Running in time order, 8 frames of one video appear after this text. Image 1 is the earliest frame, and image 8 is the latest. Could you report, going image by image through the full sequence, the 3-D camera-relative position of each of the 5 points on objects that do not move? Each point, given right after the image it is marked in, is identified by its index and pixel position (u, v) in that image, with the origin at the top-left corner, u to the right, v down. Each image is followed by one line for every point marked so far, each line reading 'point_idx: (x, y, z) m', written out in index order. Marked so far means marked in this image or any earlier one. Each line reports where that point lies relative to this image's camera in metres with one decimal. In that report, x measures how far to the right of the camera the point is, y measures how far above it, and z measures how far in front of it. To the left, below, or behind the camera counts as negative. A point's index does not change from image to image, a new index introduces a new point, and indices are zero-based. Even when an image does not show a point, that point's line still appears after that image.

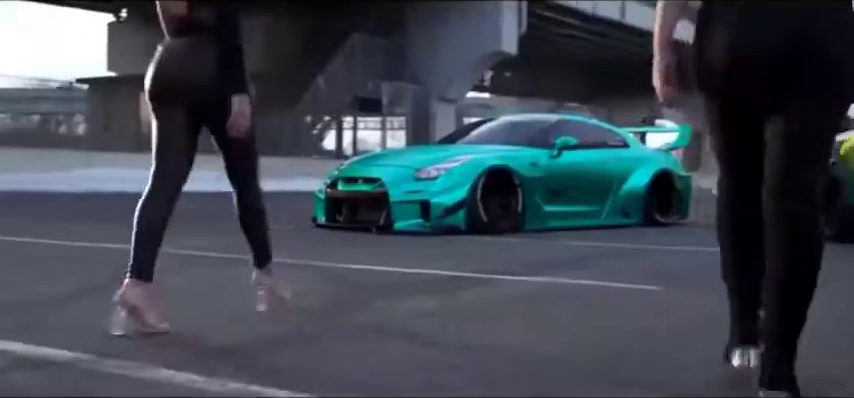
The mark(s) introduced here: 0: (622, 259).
0: (+1.4, -0.4, +8.4) m
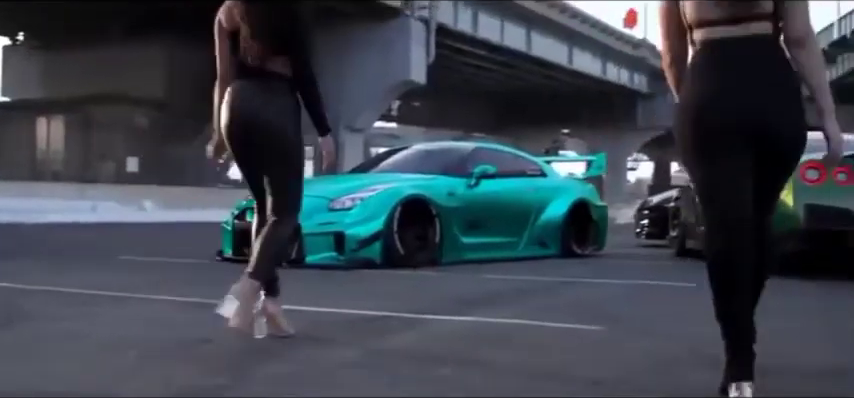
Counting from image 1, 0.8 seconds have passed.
0: (+0.8, -0.7, +8.1) m
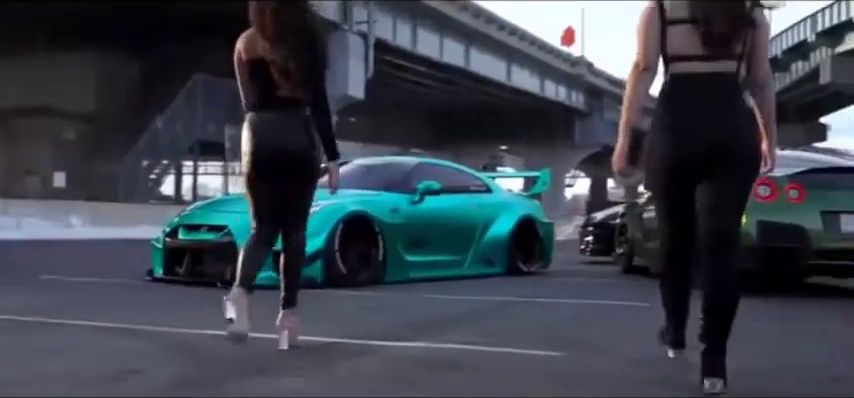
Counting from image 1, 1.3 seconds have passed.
0: (+0.5, -0.8, +7.7) m
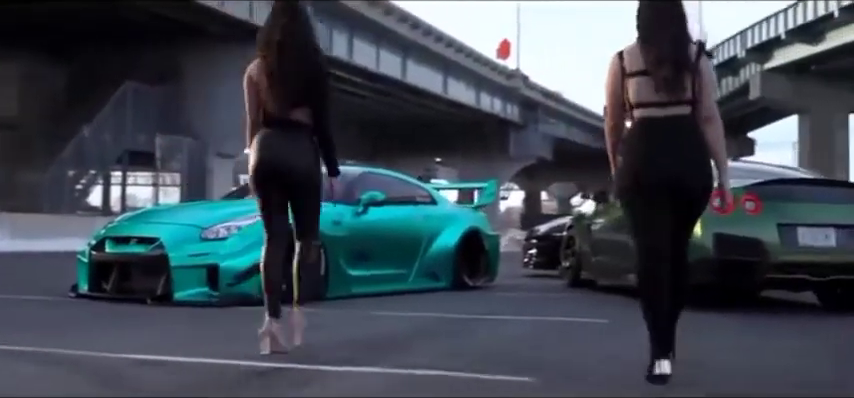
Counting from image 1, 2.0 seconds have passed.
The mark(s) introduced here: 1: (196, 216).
0: (+0.1, -0.8, +7.3) m
1: (-1.7, -0.1, +8.8) m
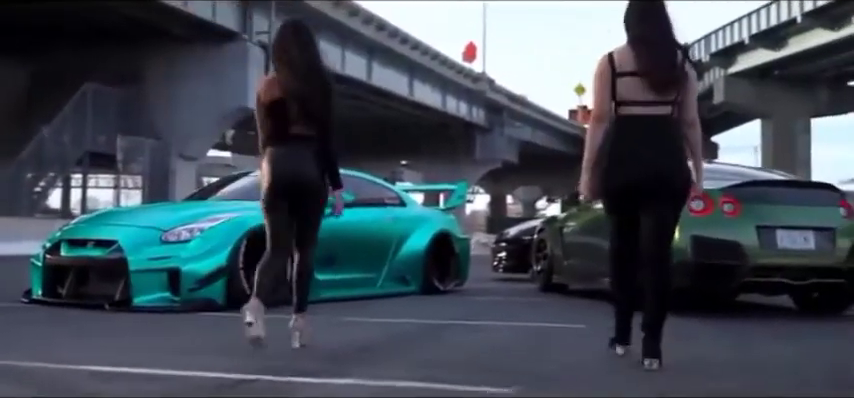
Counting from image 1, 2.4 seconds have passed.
0: (0.0, -0.8, +7.0) m
1: (-1.9, -0.1, +8.4) m
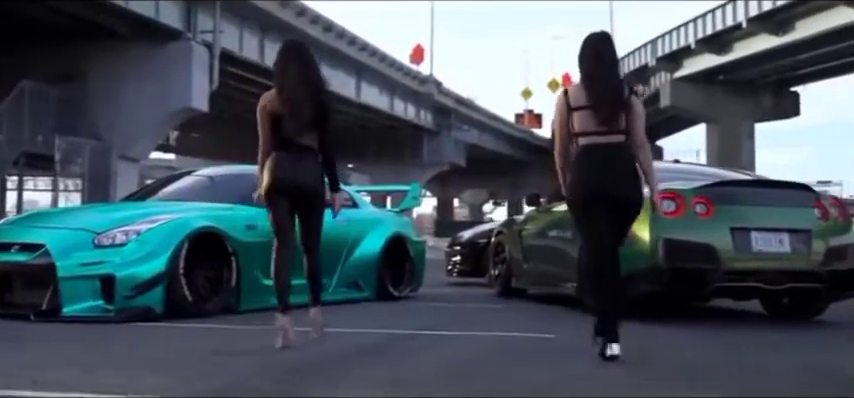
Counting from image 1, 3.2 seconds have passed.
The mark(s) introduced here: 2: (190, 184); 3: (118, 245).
0: (-0.3, -0.8, +6.4) m
1: (-2.2, -0.1, +7.8) m
2: (-1.9, +0.1, +9.5) m
3: (-1.9, -0.3, +7.5) m
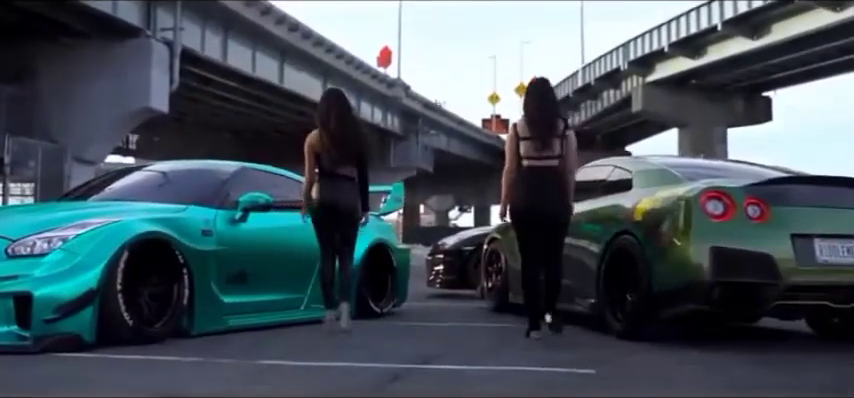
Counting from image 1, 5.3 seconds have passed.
0: (-0.2, -0.8, +4.9) m
1: (-2.2, -0.1, +6.3) m
2: (-2.0, +0.1, +8.0) m
3: (-1.9, -0.3, +6.0) m
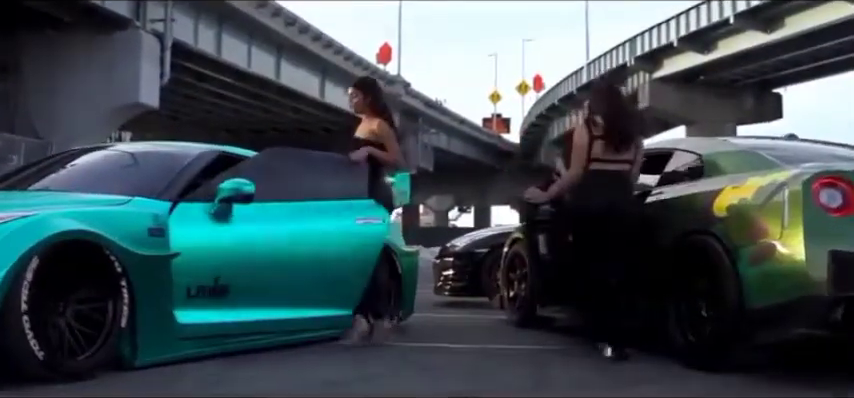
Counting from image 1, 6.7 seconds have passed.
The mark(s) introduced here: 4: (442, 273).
0: (-0.1, -0.8, +3.2) m
1: (-2.1, -0.1, +4.6) m
2: (-1.9, +0.2, +6.3) m
3: (-1.9, -0.2, +4.3) m
4: (+0.2, -0.7, +11.5) m
